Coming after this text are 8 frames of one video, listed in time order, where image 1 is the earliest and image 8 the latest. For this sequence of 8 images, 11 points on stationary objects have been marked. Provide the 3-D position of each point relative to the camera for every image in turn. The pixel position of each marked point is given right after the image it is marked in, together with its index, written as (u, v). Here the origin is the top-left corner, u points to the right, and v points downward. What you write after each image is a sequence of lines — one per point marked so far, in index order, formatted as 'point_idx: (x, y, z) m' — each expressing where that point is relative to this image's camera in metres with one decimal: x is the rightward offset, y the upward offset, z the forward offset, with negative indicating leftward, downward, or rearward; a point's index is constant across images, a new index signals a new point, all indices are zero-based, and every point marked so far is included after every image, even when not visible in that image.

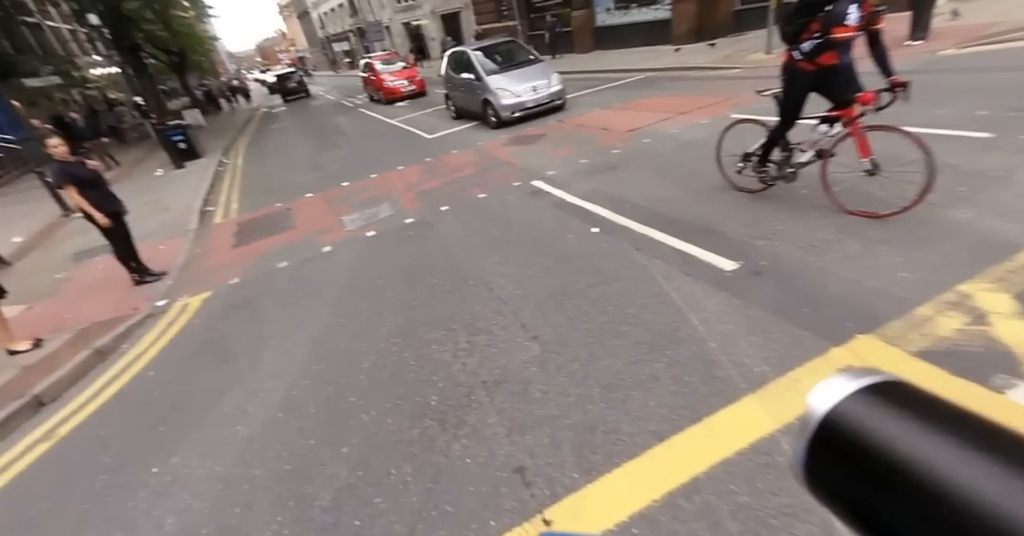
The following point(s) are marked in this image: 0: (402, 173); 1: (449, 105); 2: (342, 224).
0: (-2.5, +2.1, +10.3) m
1: (-1.7, +4.8, +13.8) m
2: (-3.0, +0.8, +8.3) m
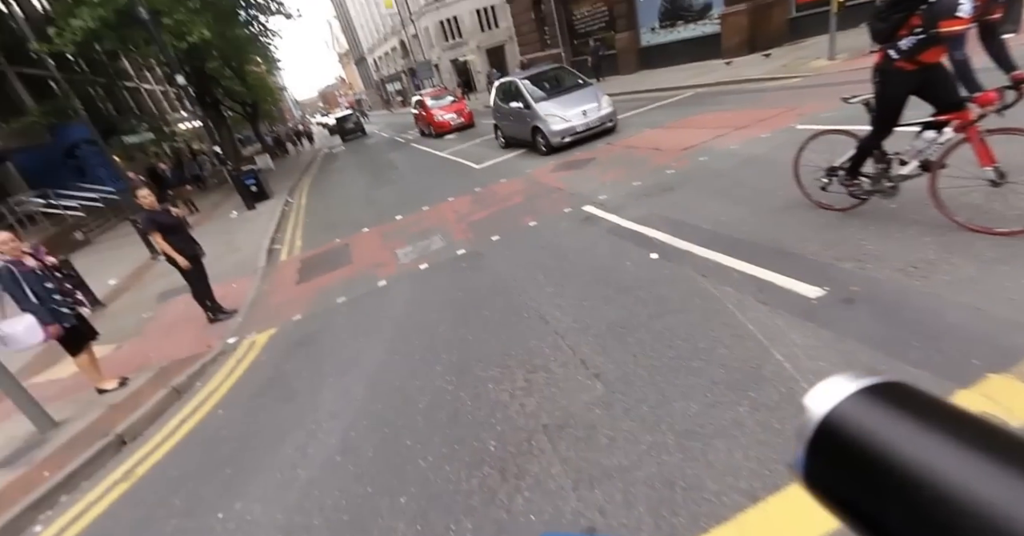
0: (-1.3, +1.4, +10.5) m
1: (-0.3, +4.0, +14.0) m
2: (-2.1, +0.2, +8.4) m
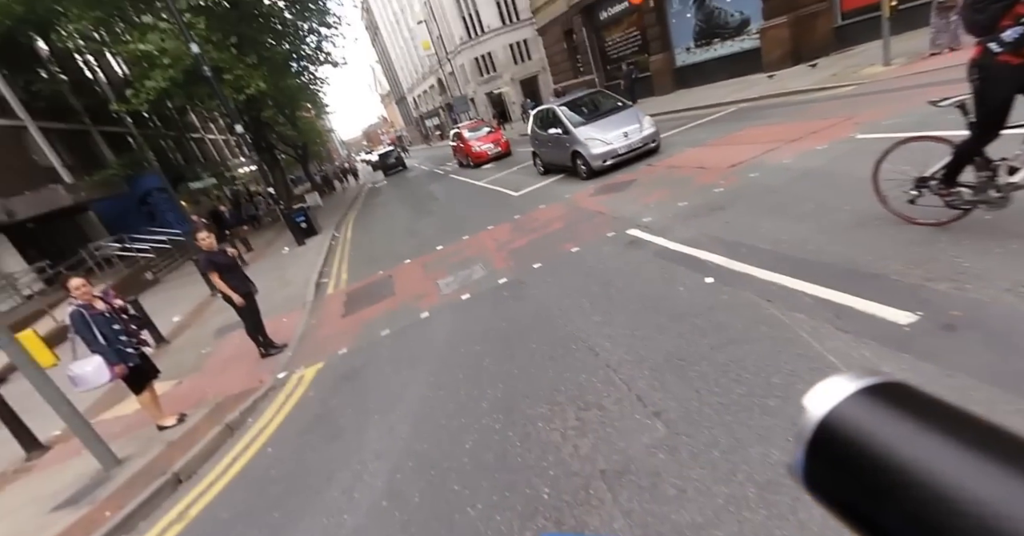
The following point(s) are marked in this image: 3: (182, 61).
0: (-0.4, +0.8, +10.4) m
1: (+0.8, +3.2, +14.0) m
2: (-1.3, -0.3, +8.4) m
3: (-11.9, +7.5, +17.3) m
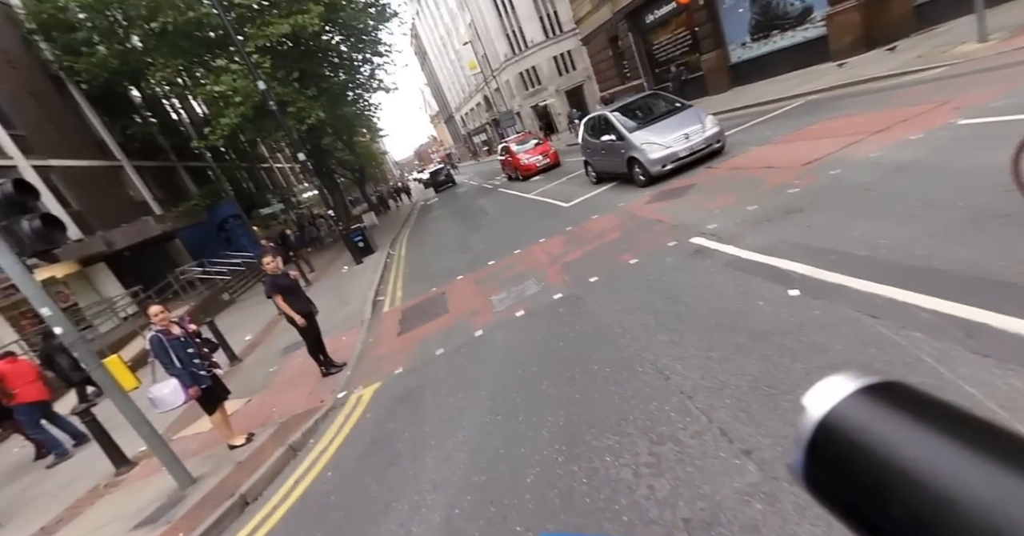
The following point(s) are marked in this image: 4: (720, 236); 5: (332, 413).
0: (+0.7, +0.5, +10.2) m
1: (+2.3, +2.8, +13.7) m
2: (-0.4, -0.6, +8.2) m
3: (-10.1, +6.6, +18.4) m
4: (+3.0, +0.4, +6.6) m
5: (-2.6, -2.1, +6.7) m
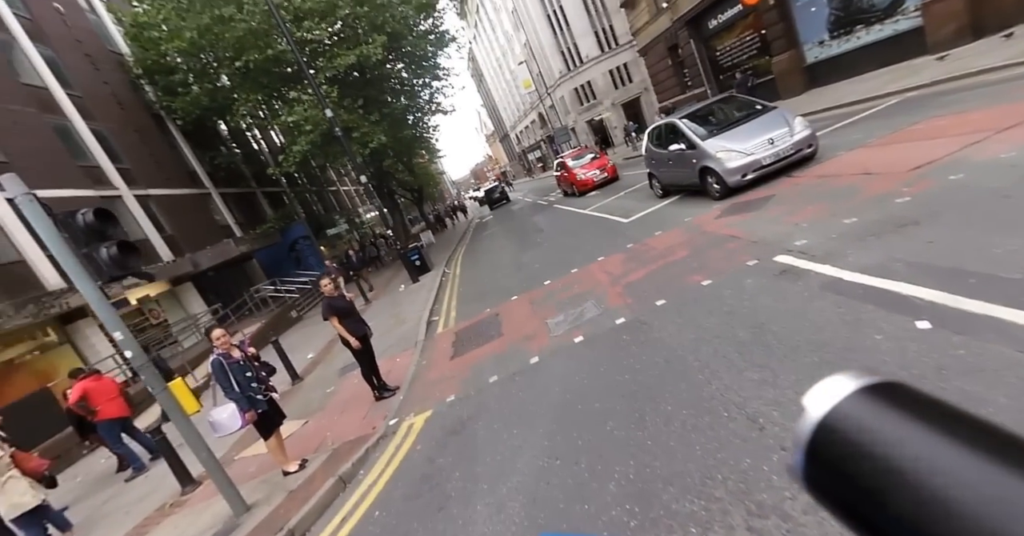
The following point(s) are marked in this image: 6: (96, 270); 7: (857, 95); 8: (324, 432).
0: (+1.9, +0.1, +9.6) m
1: (+3.9, +2.3, +13.0) m
2: (+0.6, -1.0, +7.7) m
3: (-7.9, +5.8, +19.2) m
4: (+3.7, +0.2, +5.7) m
5: (-1.8, -2.4, +6.4) m
6: (-4.7, 0.0, +5.3) m
7: (+9.2, +4.6, +12.5) m
8: (-3.0, -2.6, +7.5) m
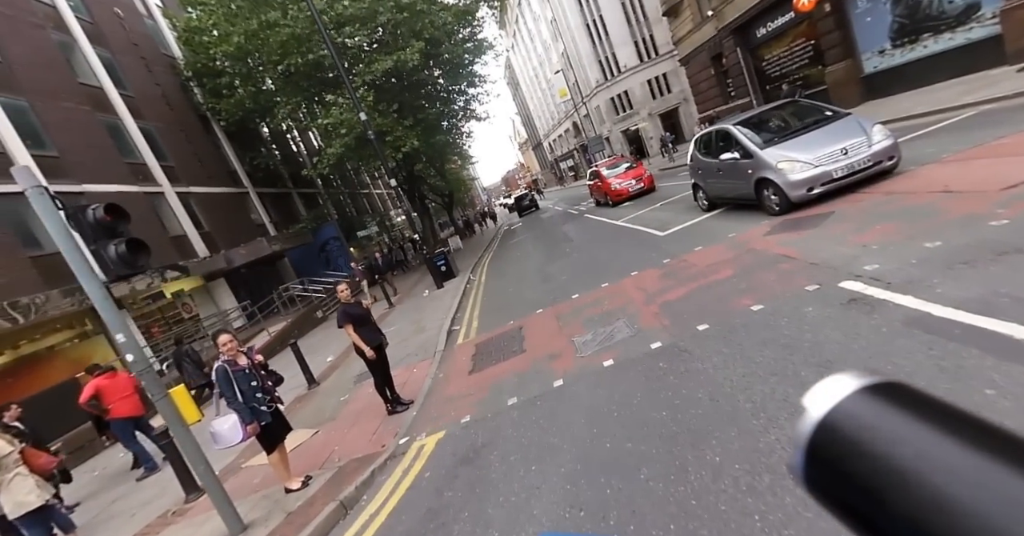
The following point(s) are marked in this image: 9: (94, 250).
0: (+2.4, -0.2, +8.9) m
1: (+4.7, +1.9, +12.2) m
2: (+1.0, -1.2, +7.1) m
3: (-6.5, +5.7, +19.2) m
4: (+4.0, -0.1, +5.0) m
5: (-1.5, -2.5, +6.0) m
6: (-4.5, 0.0, +5.1) m
7: (+10.0, +3.9, +11.4) m
8: (-2.7, -2.7, +7.1) m
9: (-4.6, +0.2, +5.1) m
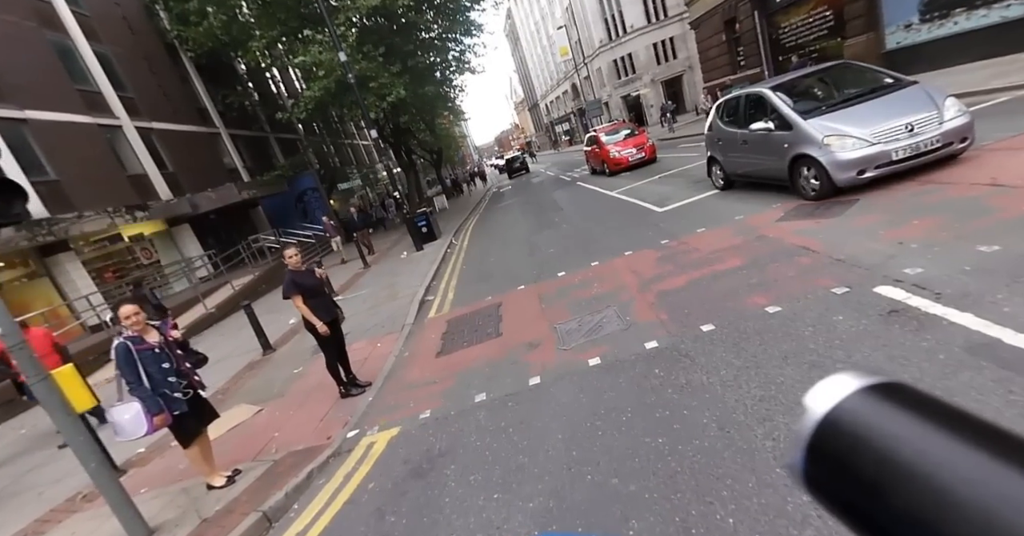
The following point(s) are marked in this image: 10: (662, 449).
0: (+2.1, +0.1, +8.0) m
1: (+4.4, +2.3, +11.2) m
2: (+0.6, -0.9, +6.2) m
3: (-6.7, +7.4, +17.5) m
4: (+3.8, -0.2, +4.1) m
5: (-1.9, -2.1, +5.1) m
6: (-4.7, +0.5, +3.9) m
7: (+9.9, +4.0, +10.4) m
8: (-3.2, -2.2, +6.2) m
9: (-4.8, +0.7, +3.9) m
10: (+1.1, -1.3, +3.4) m
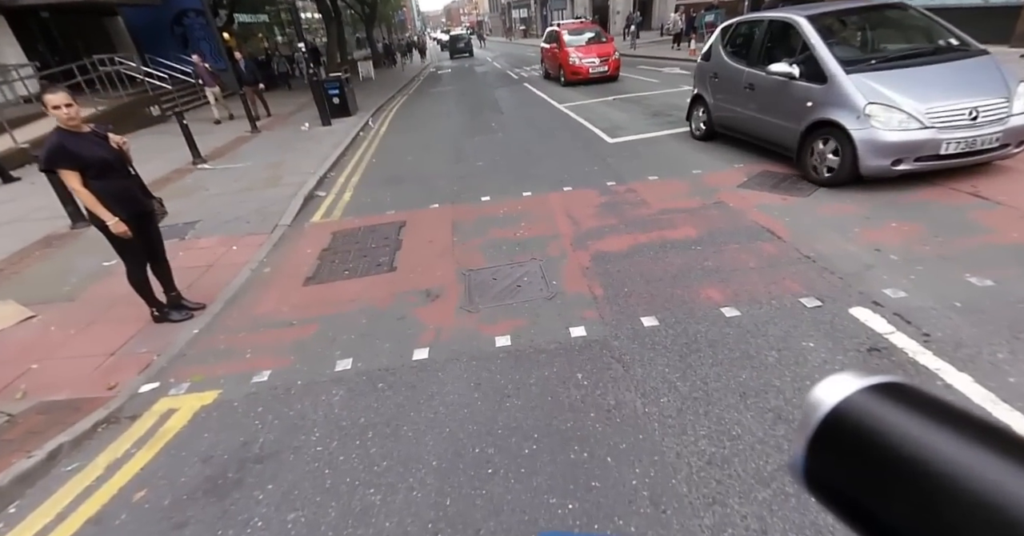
0: (+0.8, +0.9, +6.6) m
1: (+3.0, +3.4, +9.7) m
2: (-0.5, -0.2, +4.9) m
3: (-7.7, +11.5, +12.7) m
4: (+3.0, -0.5, +3.3) m
5: (-3.0, -1.2, +3.5) m
6: (-5.0, +1.4, +1.4) m
7: (+8.8, +4.0, +9.6) m
8: (-4.4, -0.9, +4.4) m
9: (-5.1, +1.6, +1.3) m
10: (+0.3, -1.3, +2.3) m
